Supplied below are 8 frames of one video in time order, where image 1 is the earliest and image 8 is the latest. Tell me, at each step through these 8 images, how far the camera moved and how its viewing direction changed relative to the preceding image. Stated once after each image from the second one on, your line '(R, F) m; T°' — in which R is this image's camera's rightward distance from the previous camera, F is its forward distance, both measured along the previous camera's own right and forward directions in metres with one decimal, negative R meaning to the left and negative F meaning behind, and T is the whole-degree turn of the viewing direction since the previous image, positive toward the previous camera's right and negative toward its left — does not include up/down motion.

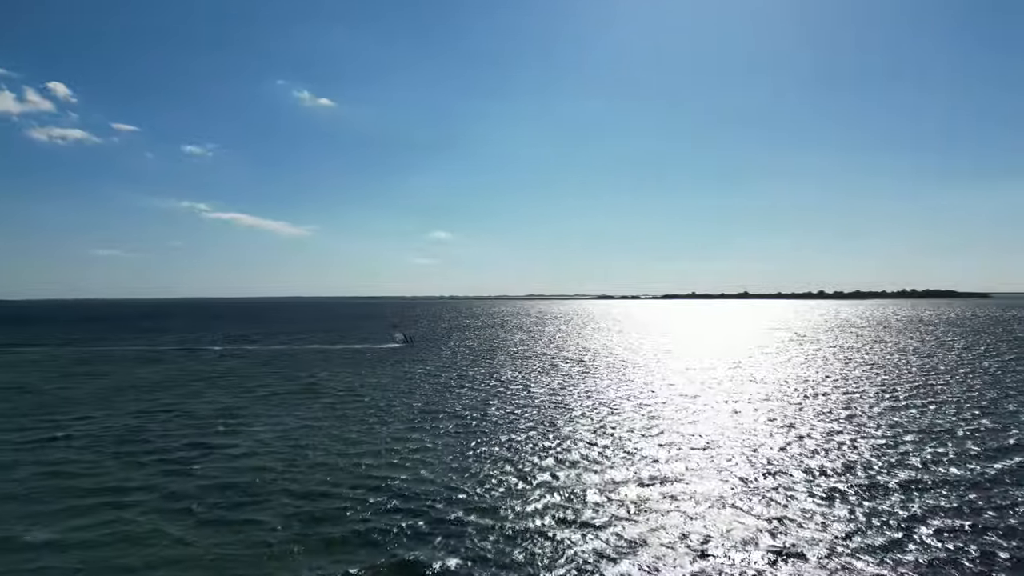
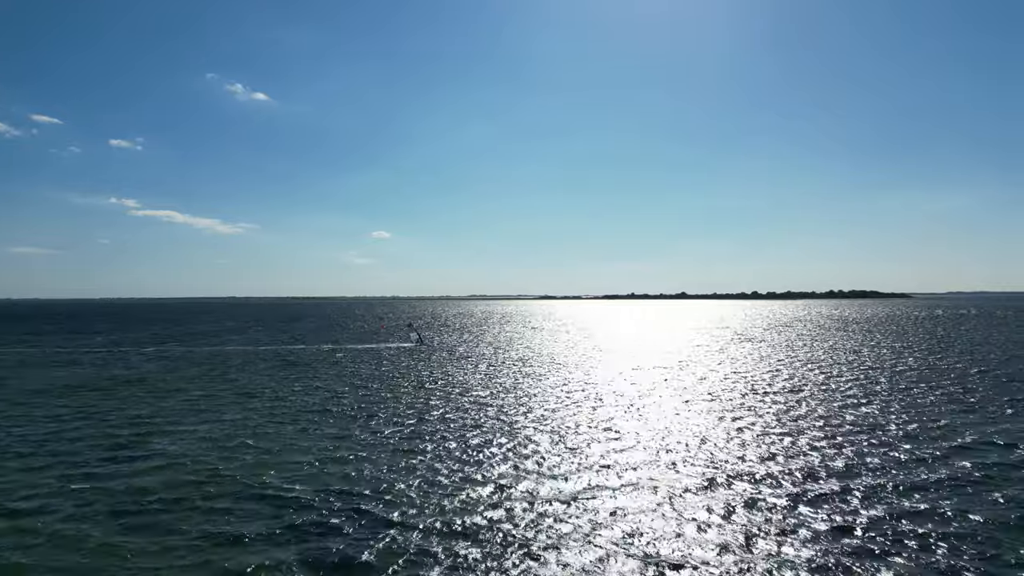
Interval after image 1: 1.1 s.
(+0.1, +1.1) m; +5°
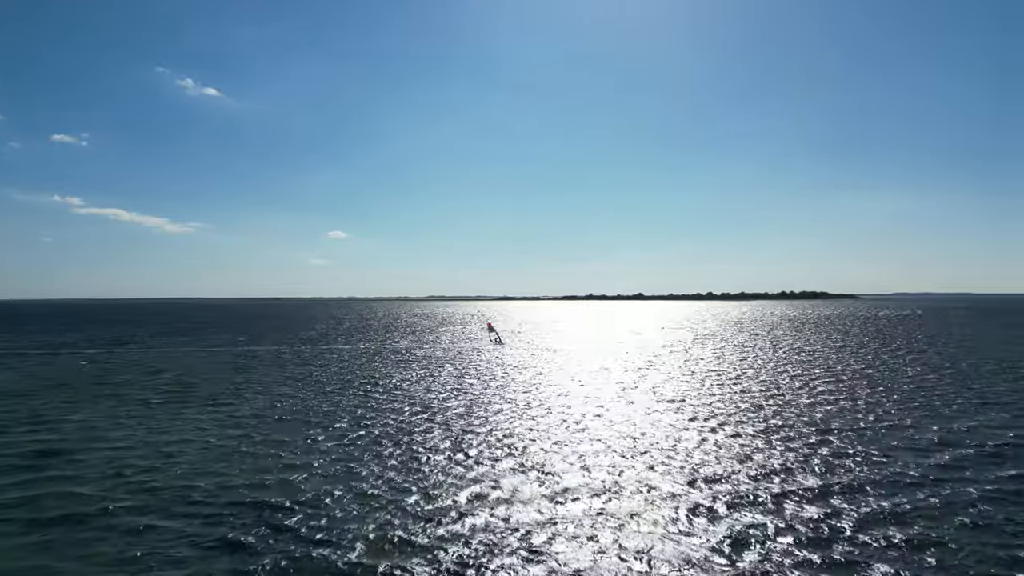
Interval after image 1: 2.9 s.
(+0.1, +1.1) m; +3°
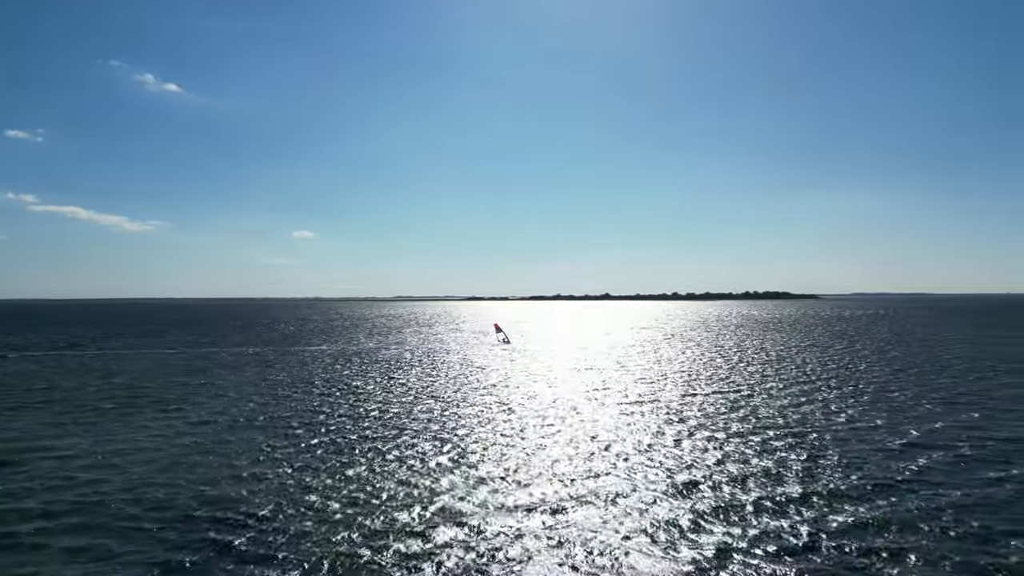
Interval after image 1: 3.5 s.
(+0.1, +0.7) m; +3°
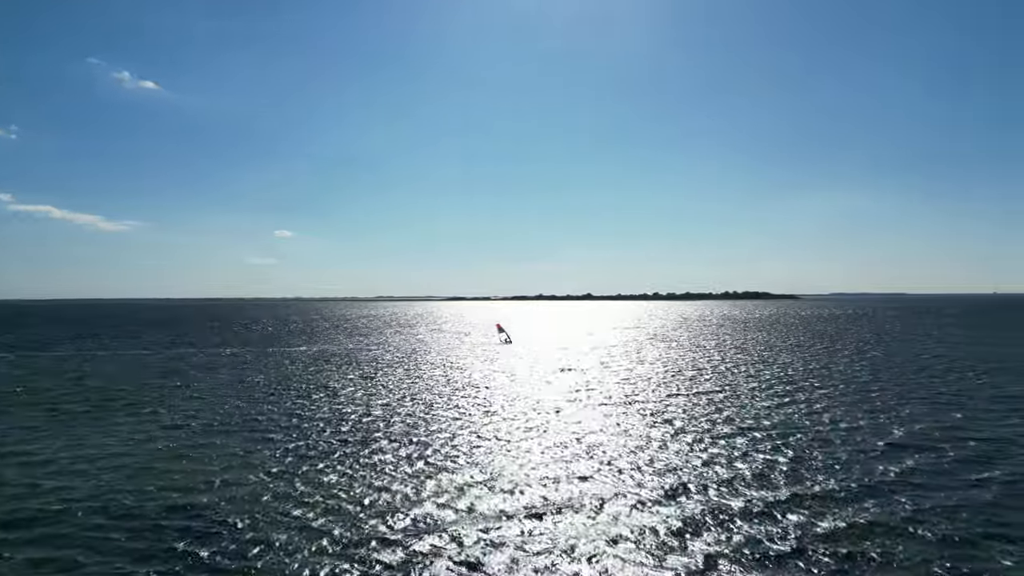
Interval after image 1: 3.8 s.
(+23.5, +2.4) m; -6°
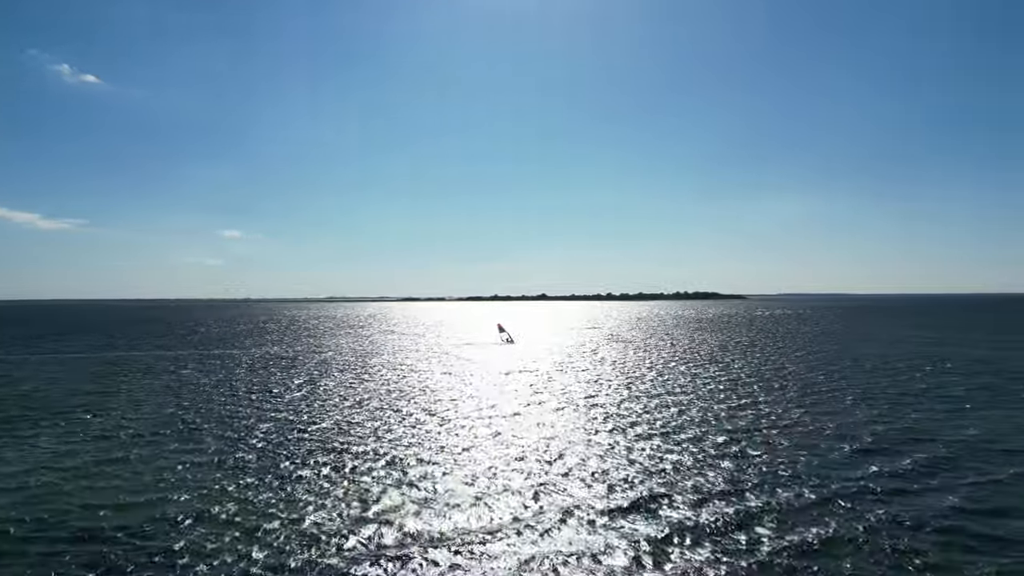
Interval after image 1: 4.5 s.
(0.0, +1.0) m; +4°
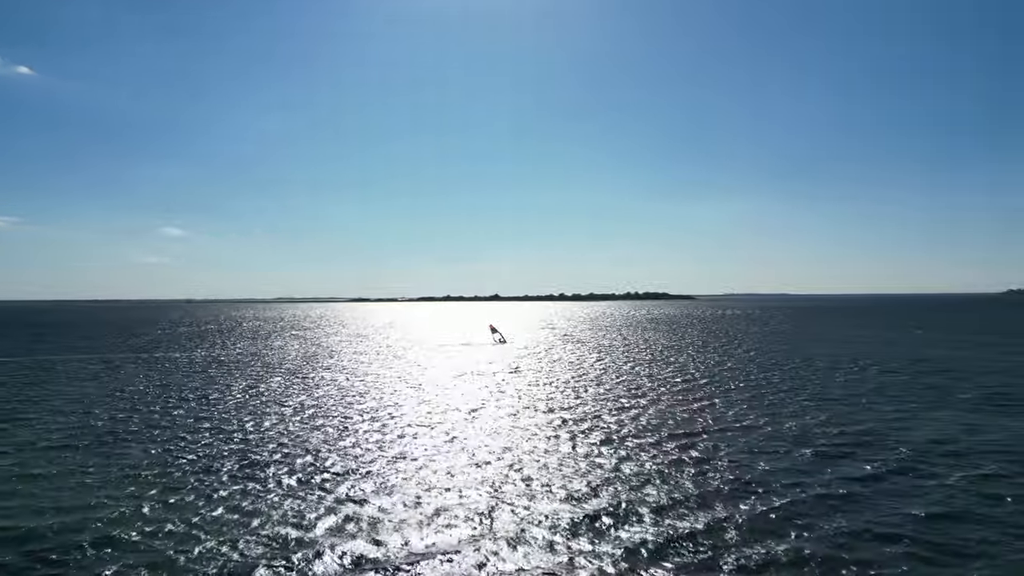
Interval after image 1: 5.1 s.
(0.0, +0.9) m; +4°
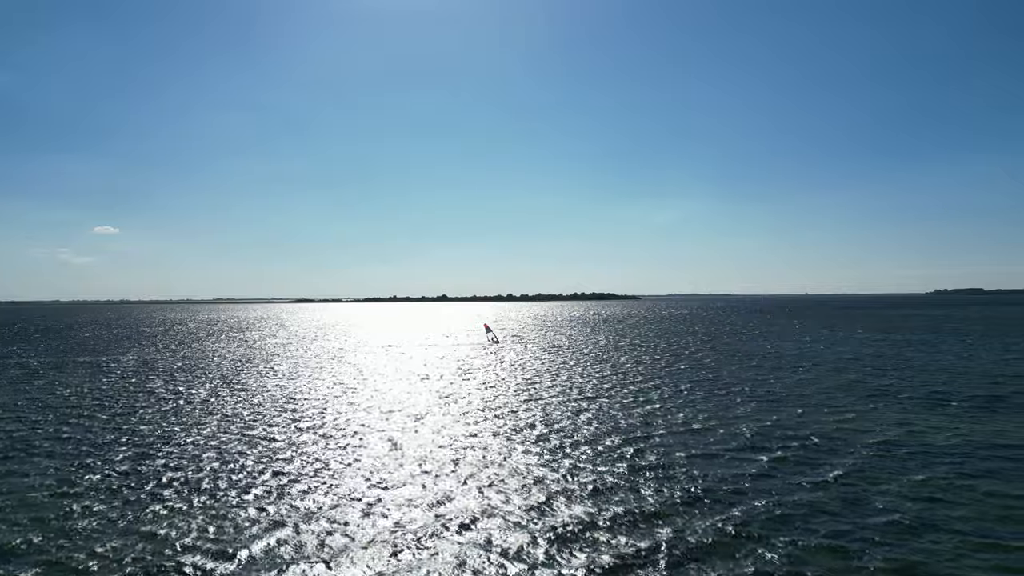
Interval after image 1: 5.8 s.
(+0.1, +1.0) m; +4°
